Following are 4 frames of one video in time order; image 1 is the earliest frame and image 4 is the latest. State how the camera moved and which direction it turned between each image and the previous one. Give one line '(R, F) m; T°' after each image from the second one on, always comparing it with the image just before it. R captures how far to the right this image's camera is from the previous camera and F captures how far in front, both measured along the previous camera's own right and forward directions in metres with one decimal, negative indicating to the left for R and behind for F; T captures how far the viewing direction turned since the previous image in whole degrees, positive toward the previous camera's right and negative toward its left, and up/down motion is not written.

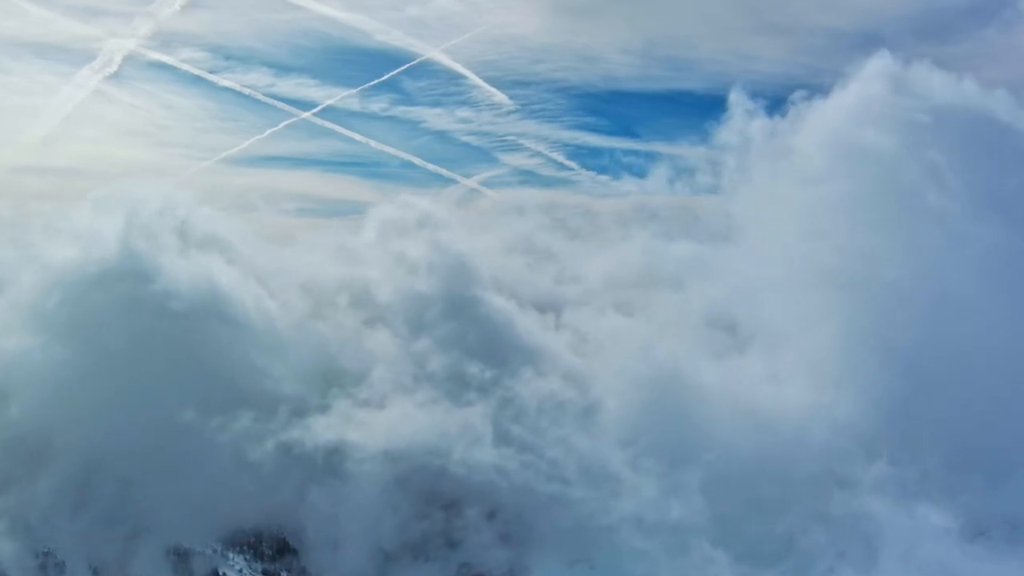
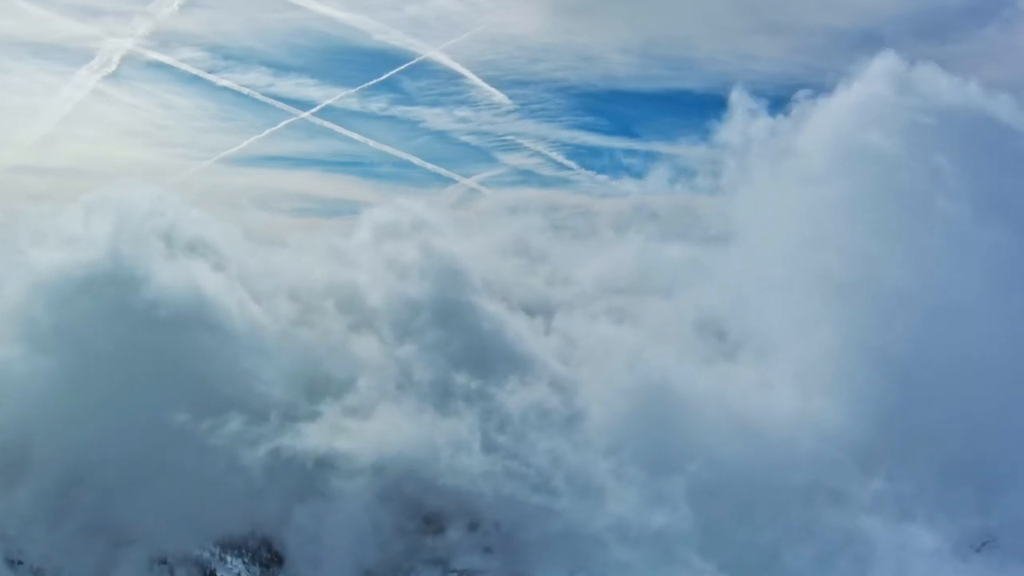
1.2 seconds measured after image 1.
(+3.7, +5.8) m; 0°
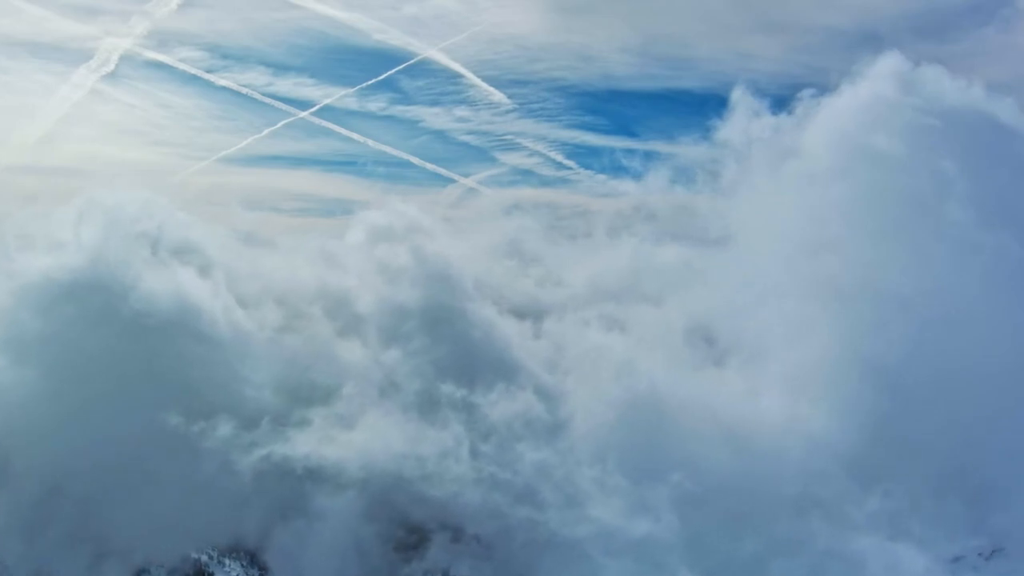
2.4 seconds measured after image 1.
(+6.6, +8.7) m; 0°
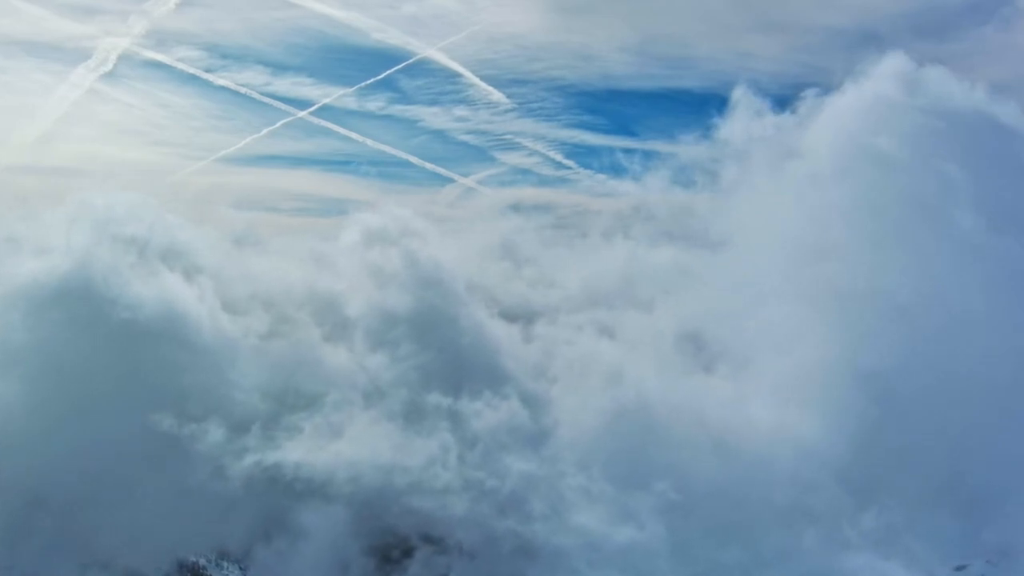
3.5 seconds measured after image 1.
(+7.4, +9.5) m; 0°
